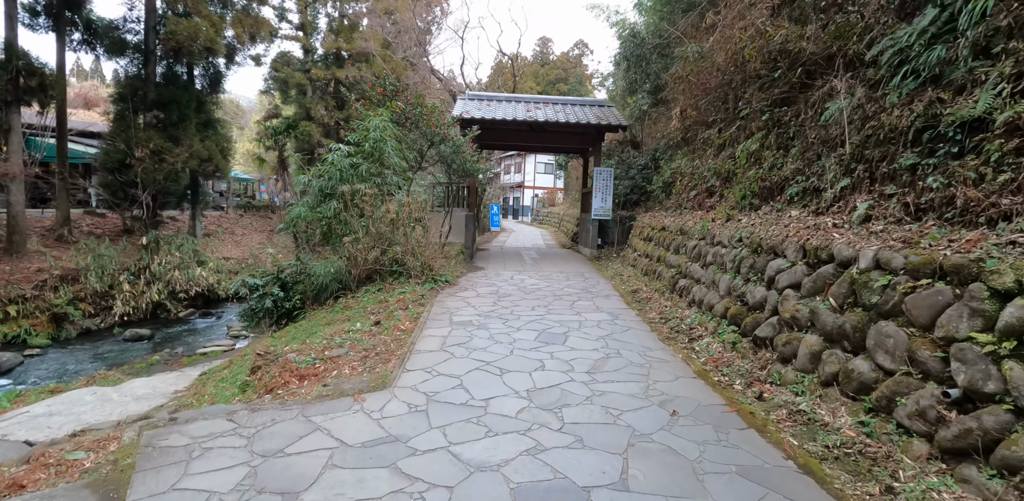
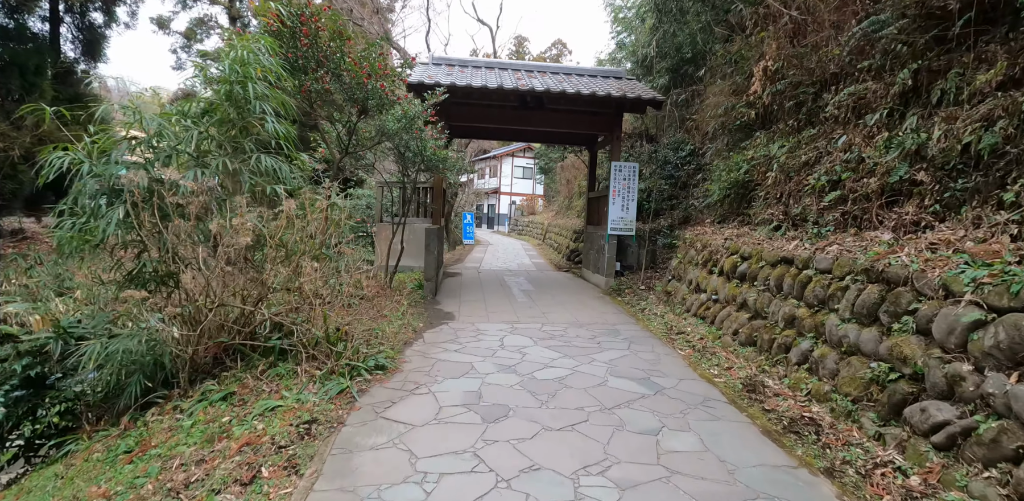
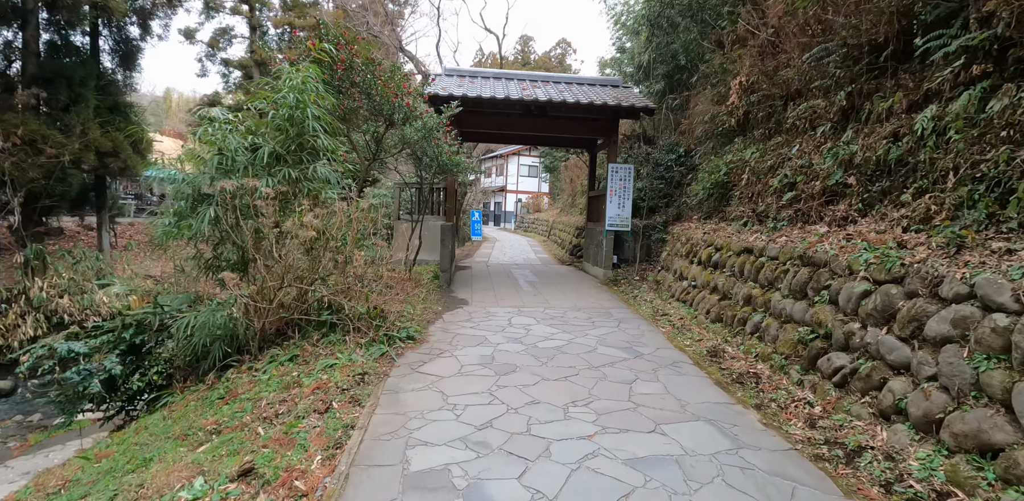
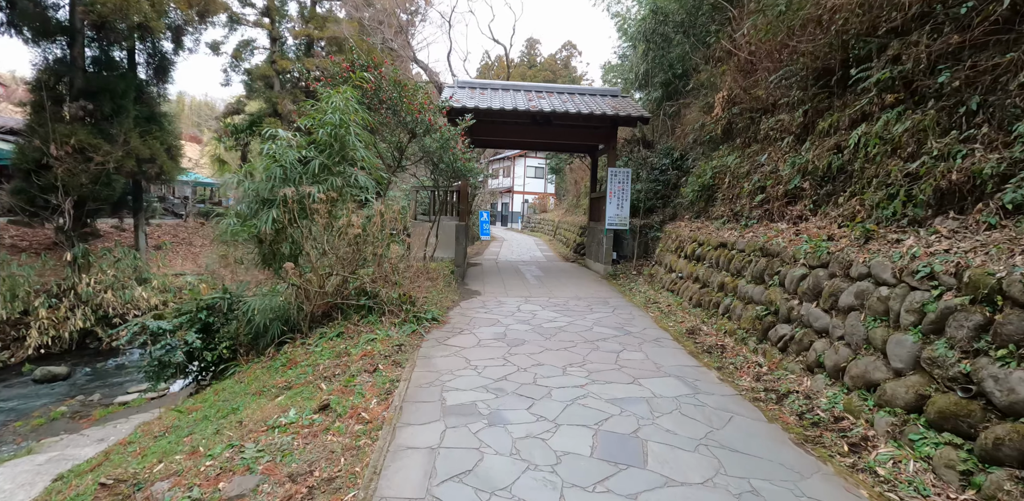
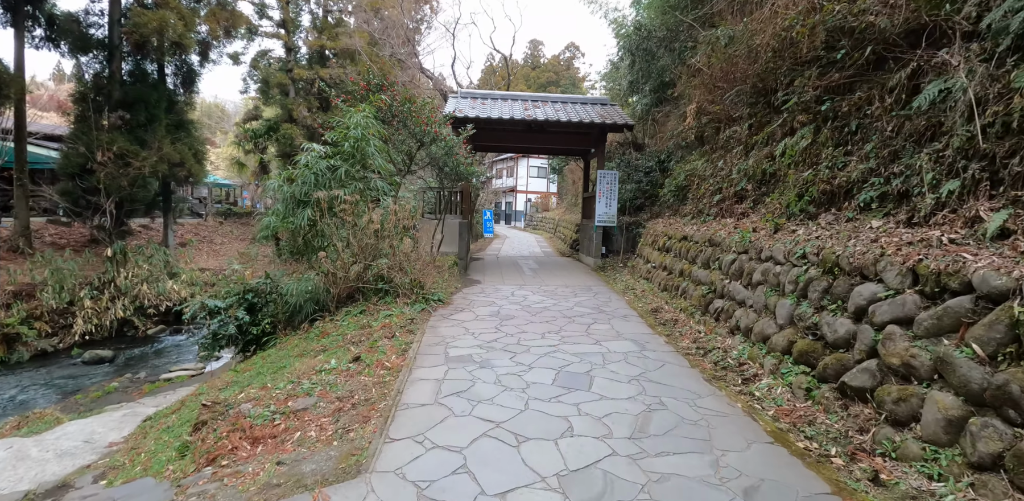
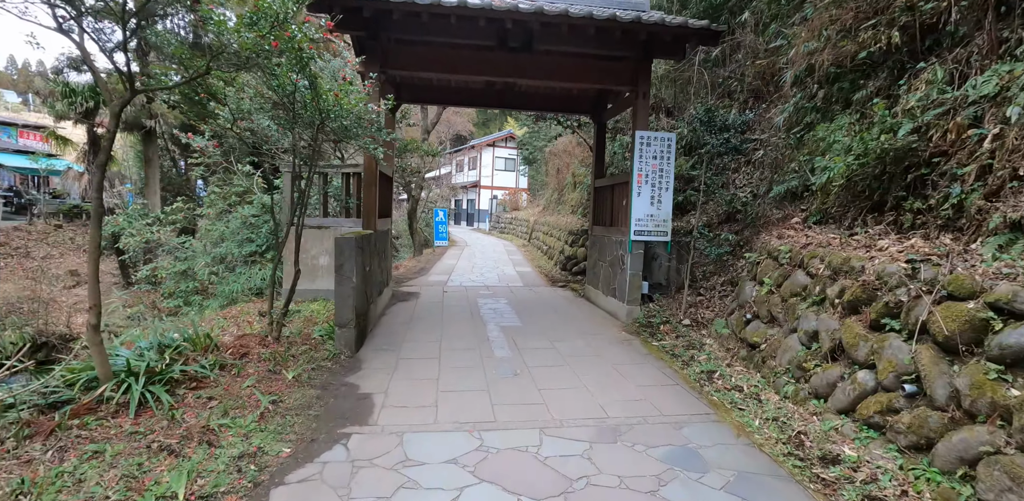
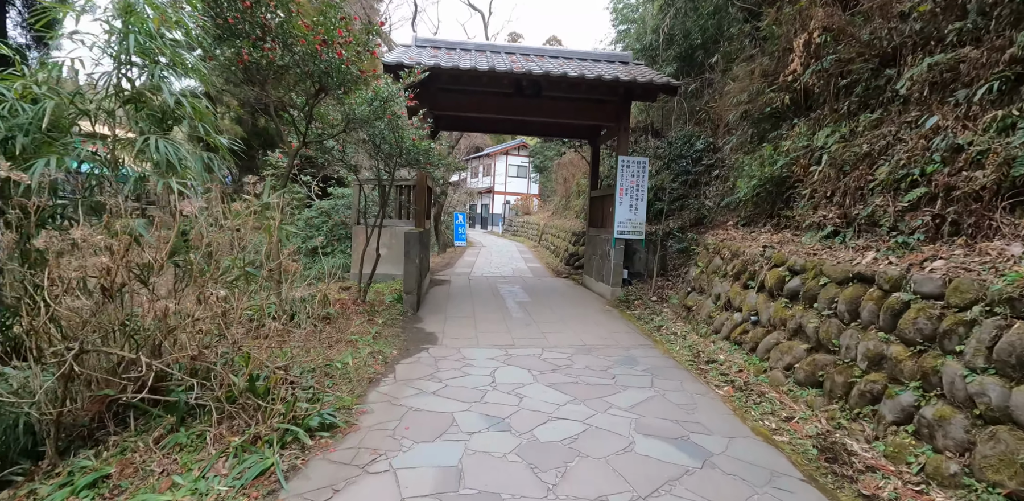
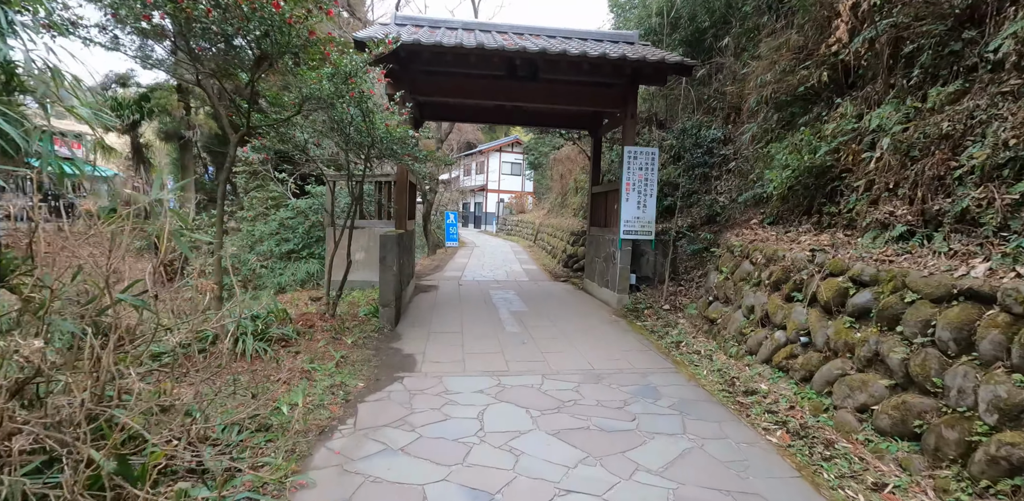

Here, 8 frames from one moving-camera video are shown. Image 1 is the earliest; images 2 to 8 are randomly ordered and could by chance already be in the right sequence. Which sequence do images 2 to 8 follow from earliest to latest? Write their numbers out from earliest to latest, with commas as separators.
5, 4, 3, 2, 7, 8, 6
